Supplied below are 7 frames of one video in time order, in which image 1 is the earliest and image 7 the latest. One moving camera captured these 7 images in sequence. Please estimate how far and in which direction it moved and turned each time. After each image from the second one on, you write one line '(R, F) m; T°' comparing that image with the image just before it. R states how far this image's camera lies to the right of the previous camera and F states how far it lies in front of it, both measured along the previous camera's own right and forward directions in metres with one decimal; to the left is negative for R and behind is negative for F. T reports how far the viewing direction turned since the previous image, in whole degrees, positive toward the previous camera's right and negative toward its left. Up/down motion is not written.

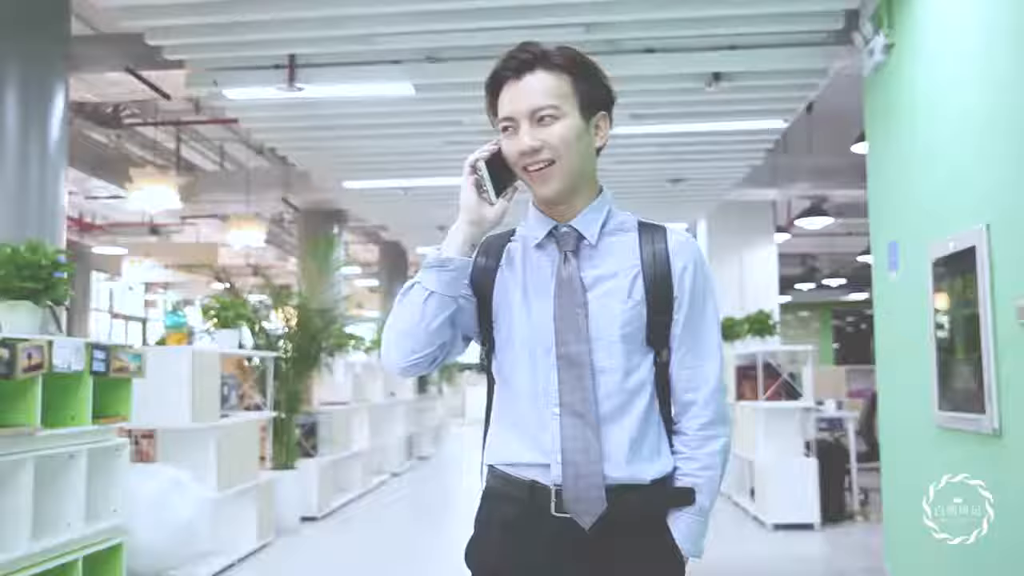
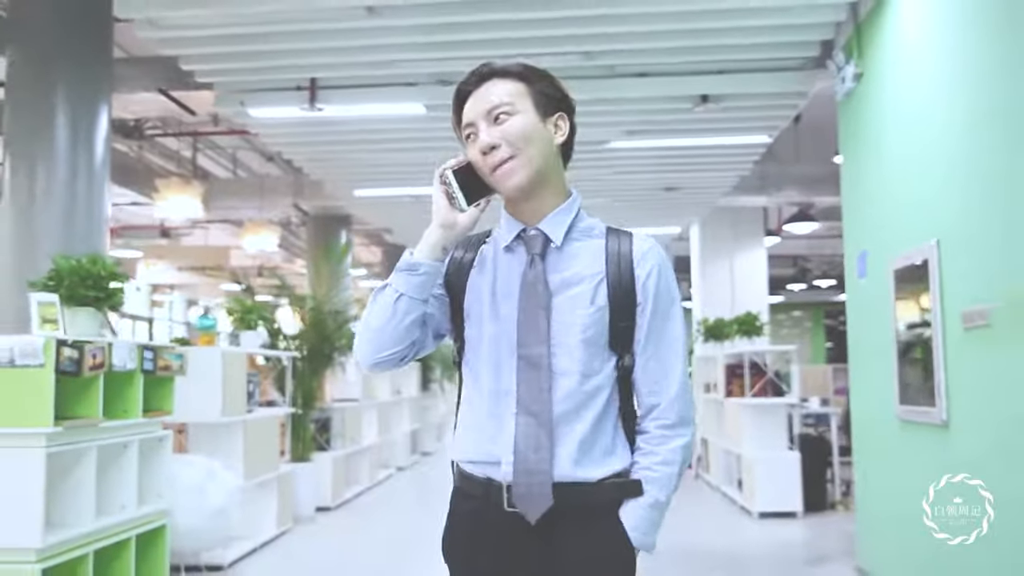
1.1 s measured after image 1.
(0.0, -0.5) m; 0°
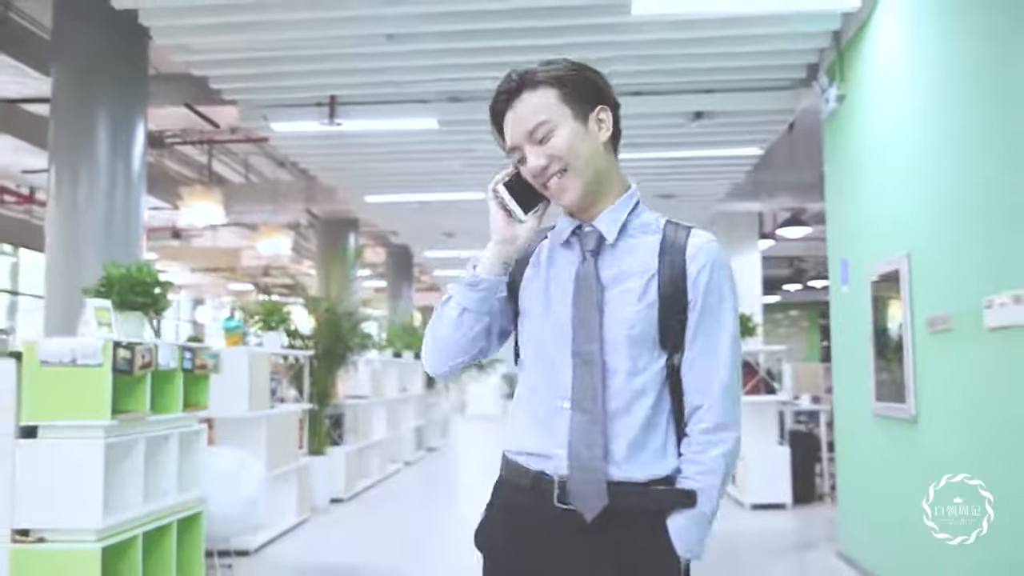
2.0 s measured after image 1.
(-0.1, -0.4) m; 0°
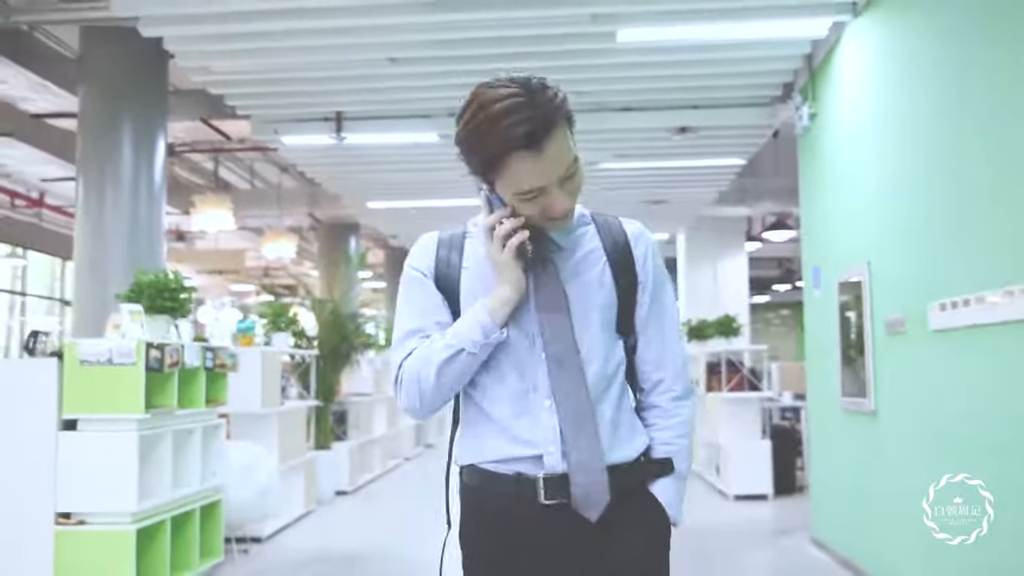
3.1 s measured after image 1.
(0.0, -0.4) m; 0°
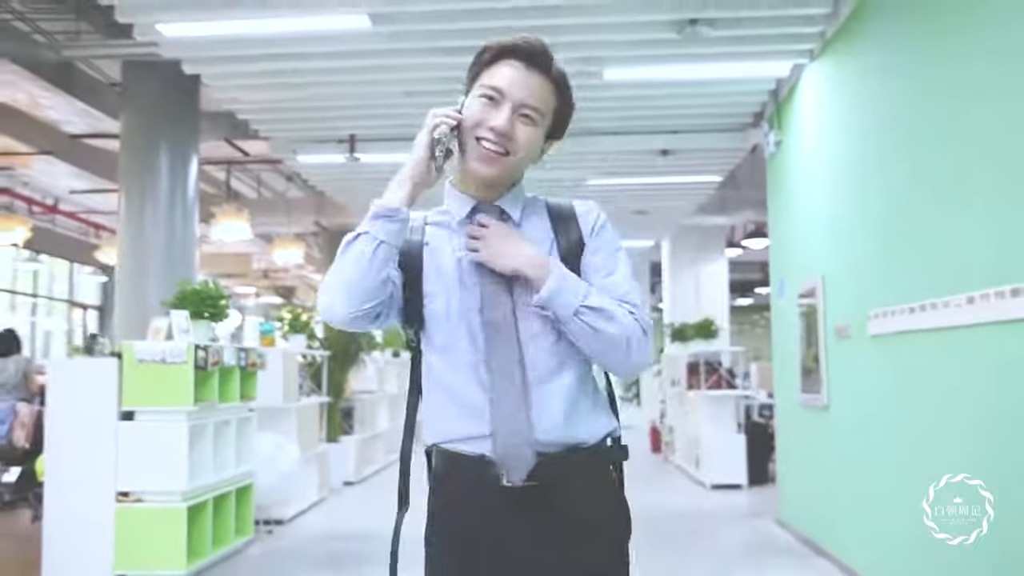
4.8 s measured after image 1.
(-0.1, -0.7) m; +1°
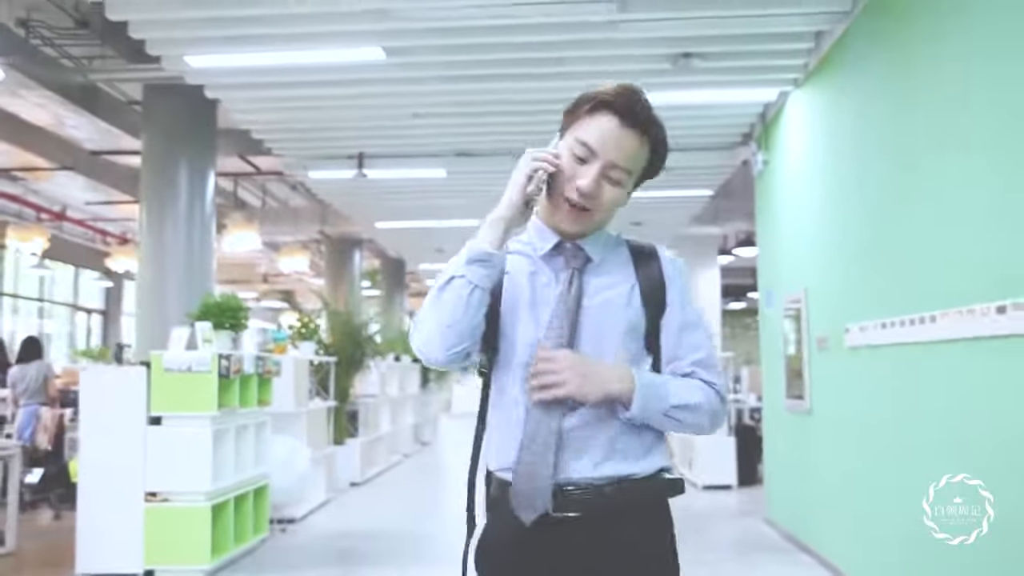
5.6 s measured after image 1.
(-0.1, -0.4) m; 0°
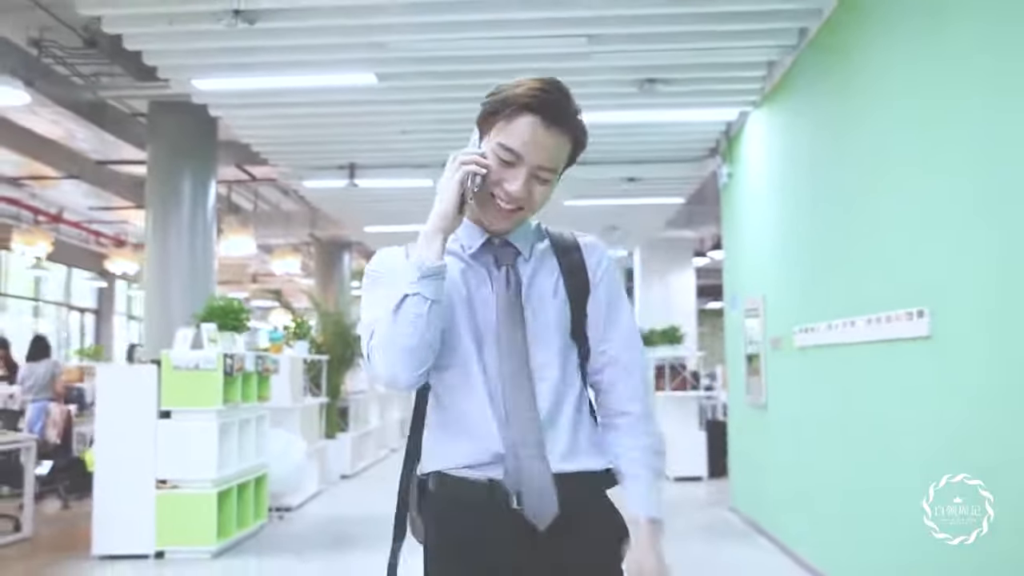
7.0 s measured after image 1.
(0.0, -0.5) m; +1°
